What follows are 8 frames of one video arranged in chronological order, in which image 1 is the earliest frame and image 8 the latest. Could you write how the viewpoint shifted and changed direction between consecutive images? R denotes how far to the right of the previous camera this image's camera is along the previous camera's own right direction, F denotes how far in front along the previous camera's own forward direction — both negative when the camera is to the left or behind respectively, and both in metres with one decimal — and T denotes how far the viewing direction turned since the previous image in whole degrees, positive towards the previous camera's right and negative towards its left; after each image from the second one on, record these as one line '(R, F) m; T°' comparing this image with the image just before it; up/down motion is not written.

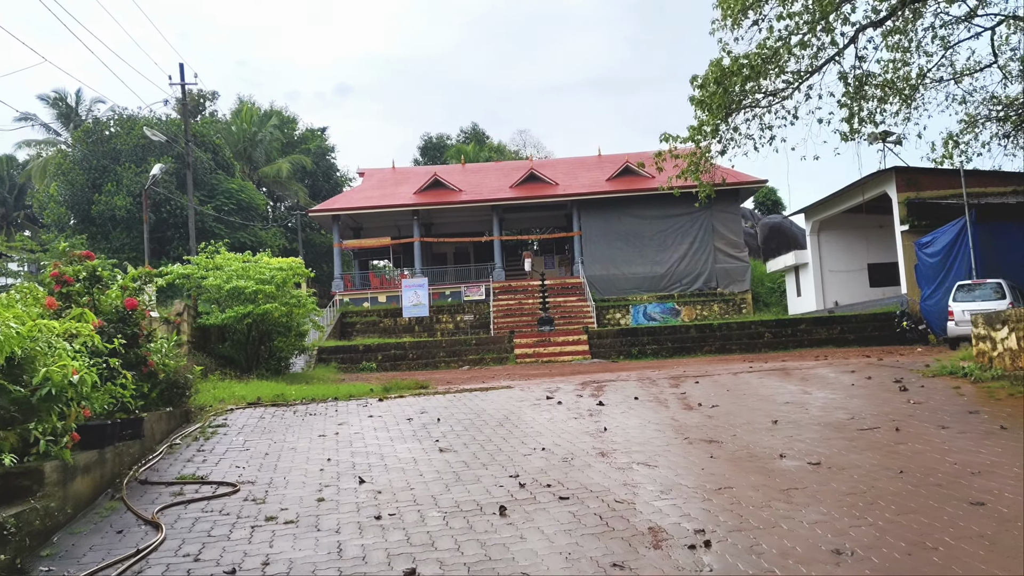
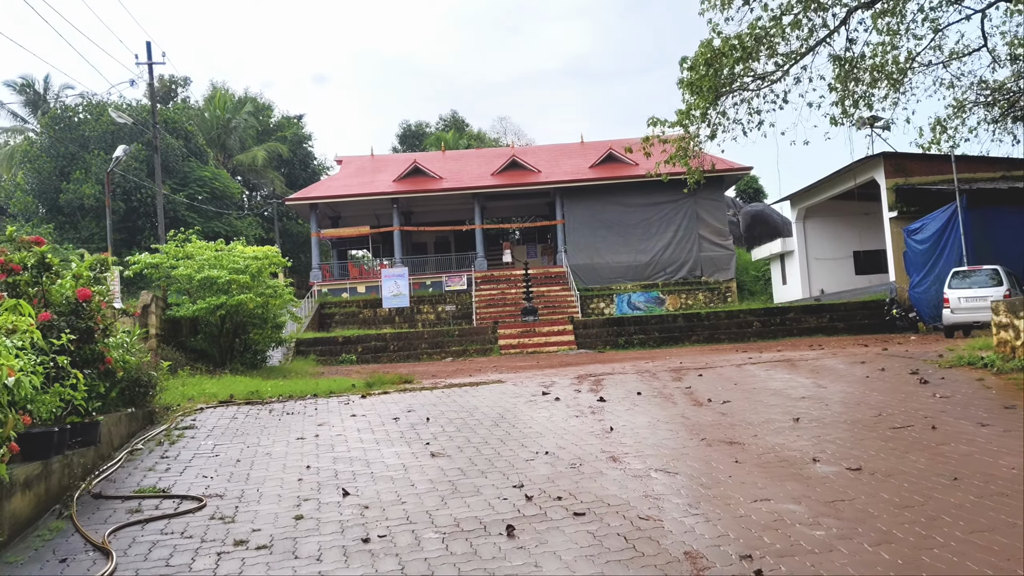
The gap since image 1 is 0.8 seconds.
(-0.1, +0.5) m; +1°
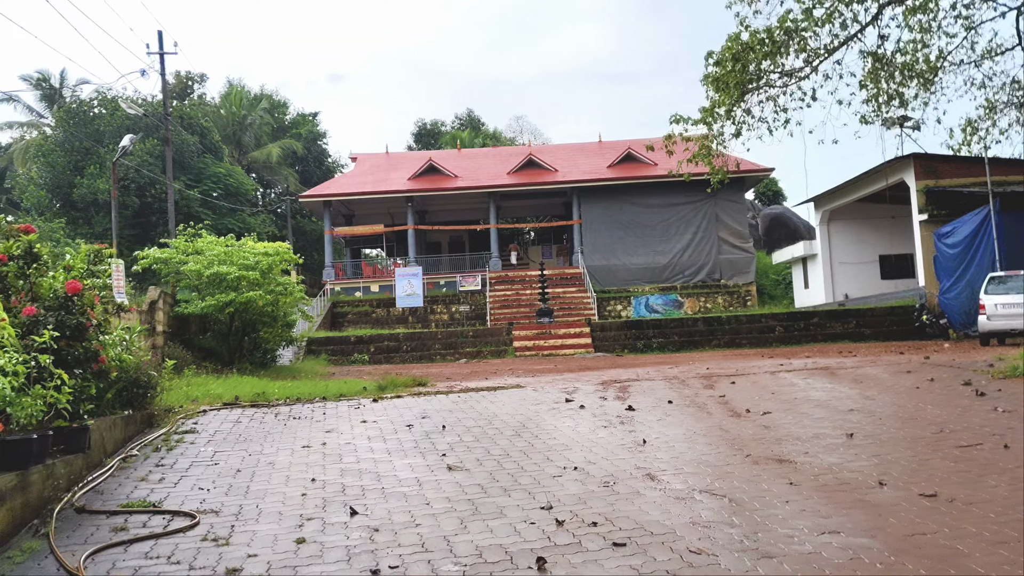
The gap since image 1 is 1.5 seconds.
(-0.1, +0.4) m; -1°
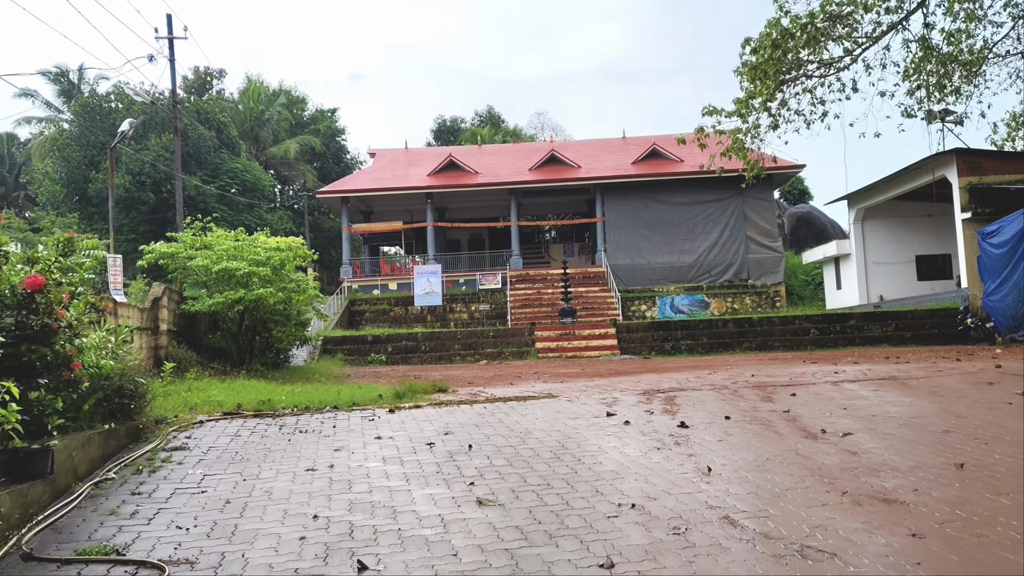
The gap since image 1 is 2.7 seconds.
(-0.1, +0.7) m; -1°
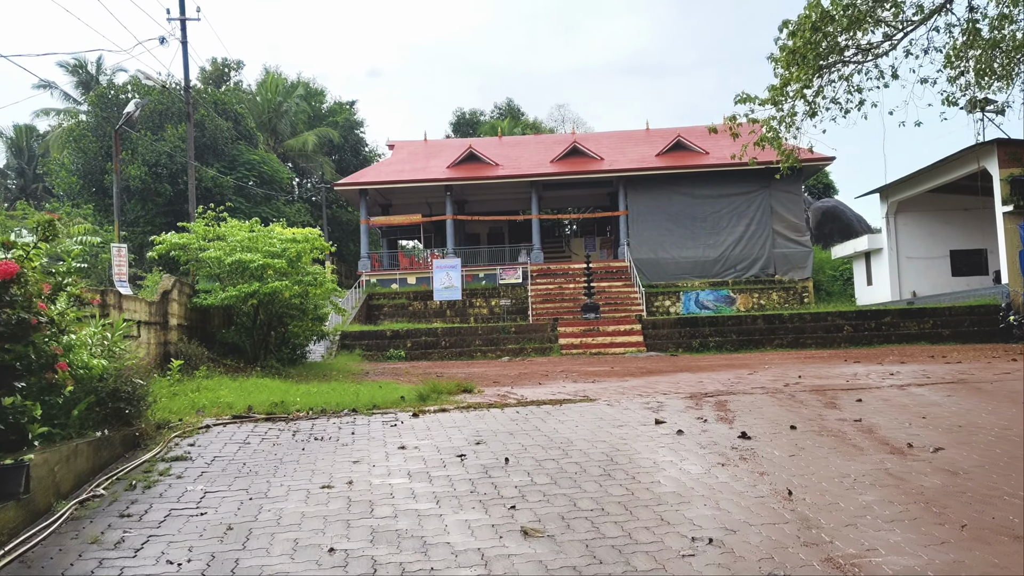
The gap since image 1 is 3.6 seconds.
(-0.1, +0.5) m; -1°
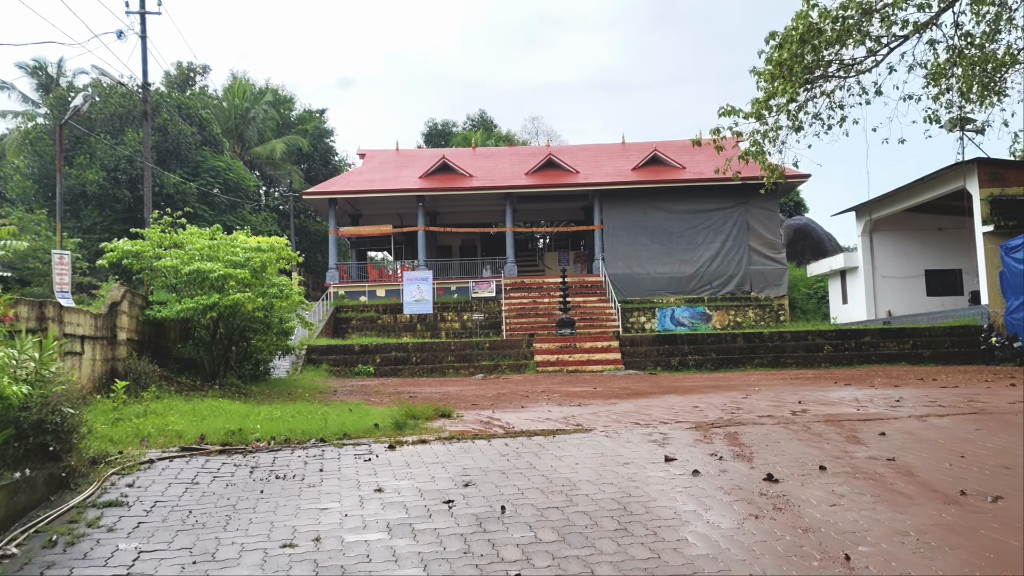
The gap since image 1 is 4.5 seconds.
(-0.1, +0.5) m; +2°
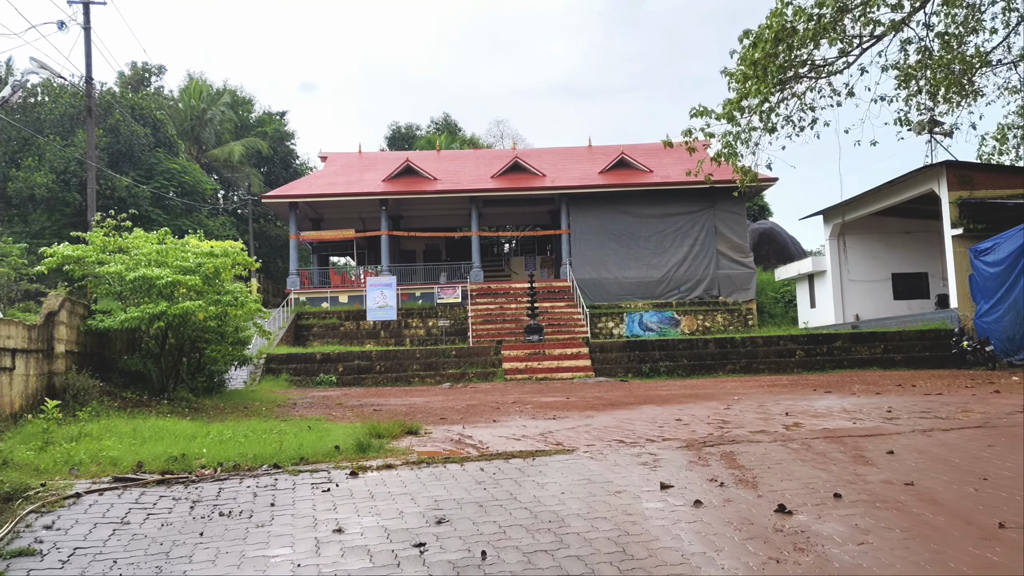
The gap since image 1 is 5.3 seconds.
(-0.1, +0.5) m; +2°
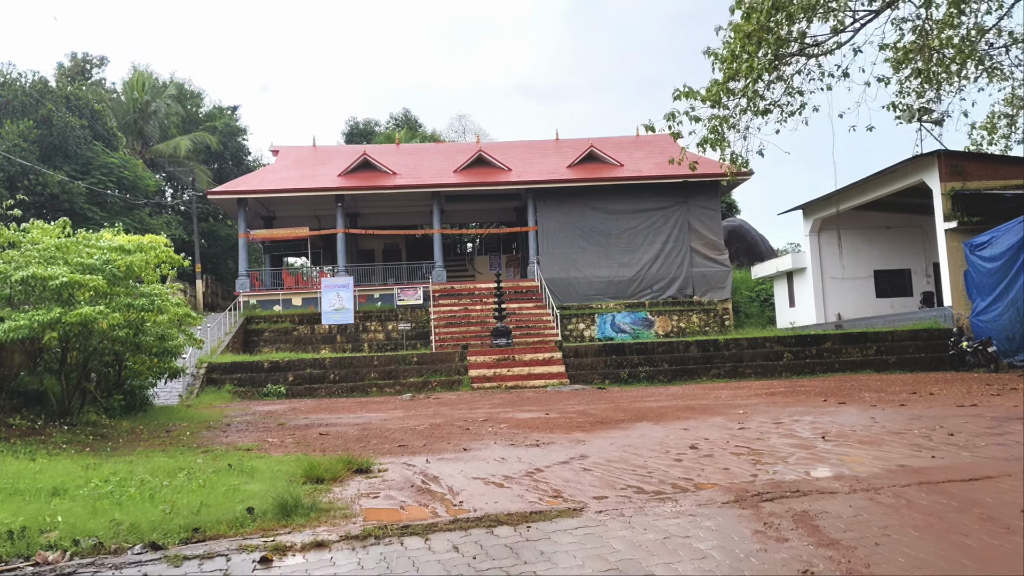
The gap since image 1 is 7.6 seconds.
(-0.1, +1.3) m; +3°
